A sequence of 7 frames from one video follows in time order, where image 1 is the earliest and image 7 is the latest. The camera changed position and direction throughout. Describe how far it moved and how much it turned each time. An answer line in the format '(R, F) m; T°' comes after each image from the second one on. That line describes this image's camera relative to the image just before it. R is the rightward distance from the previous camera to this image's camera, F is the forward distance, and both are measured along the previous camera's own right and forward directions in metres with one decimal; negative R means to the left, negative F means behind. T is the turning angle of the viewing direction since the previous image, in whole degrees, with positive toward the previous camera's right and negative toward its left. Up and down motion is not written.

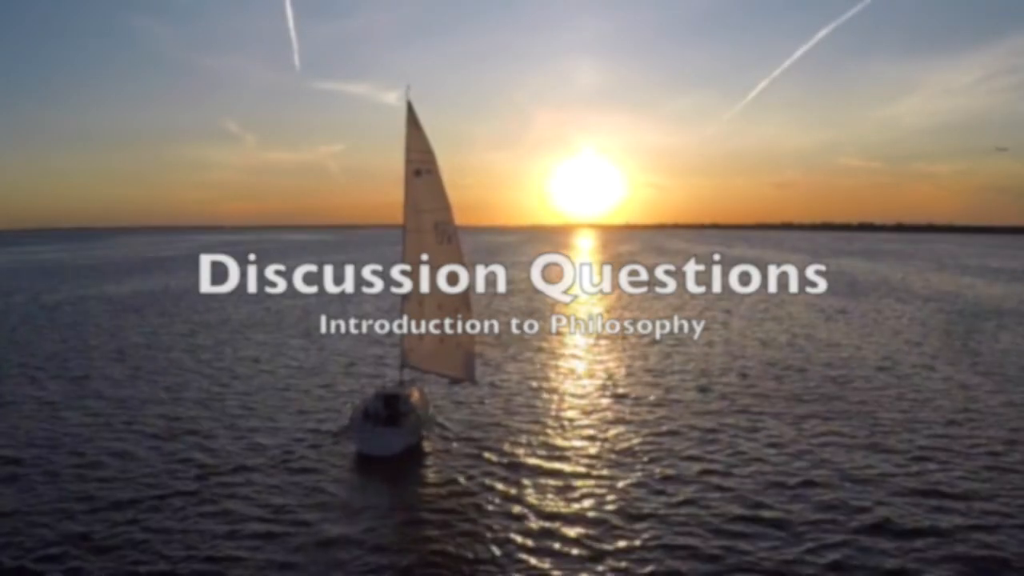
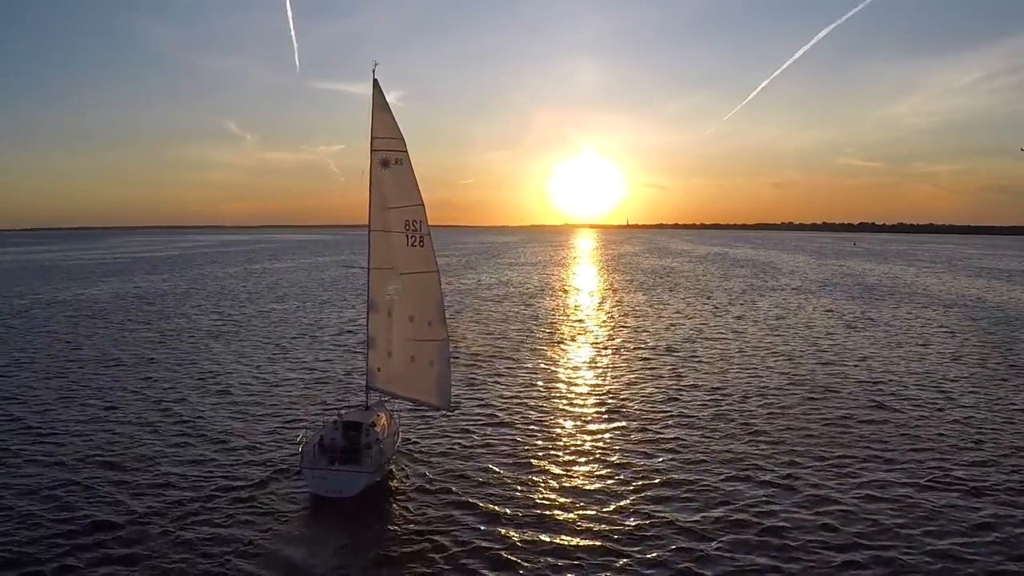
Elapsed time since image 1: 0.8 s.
(+0.4, +3.5) m; 0°
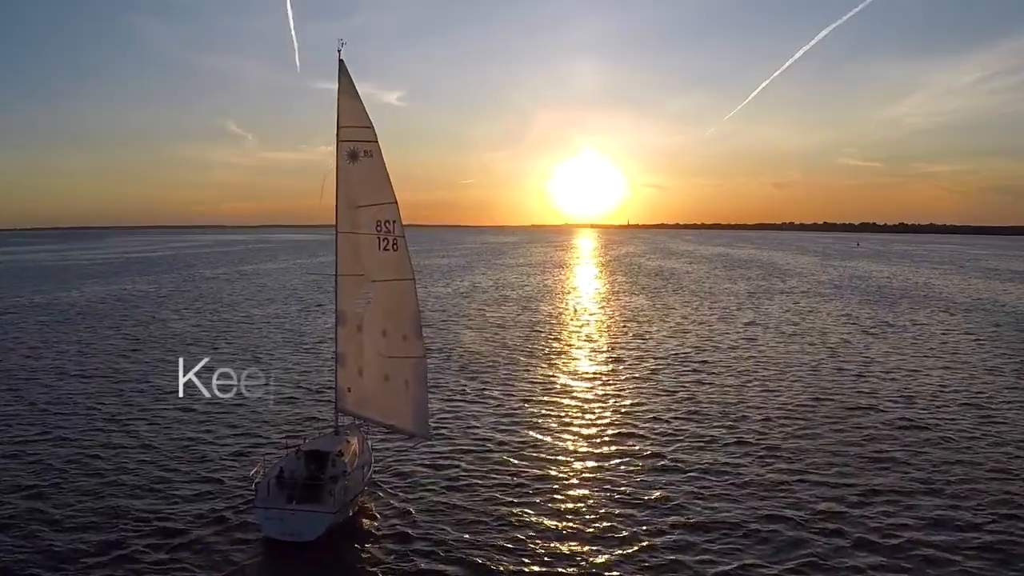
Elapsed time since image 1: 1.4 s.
(+0.3, +2.6) m; 0°
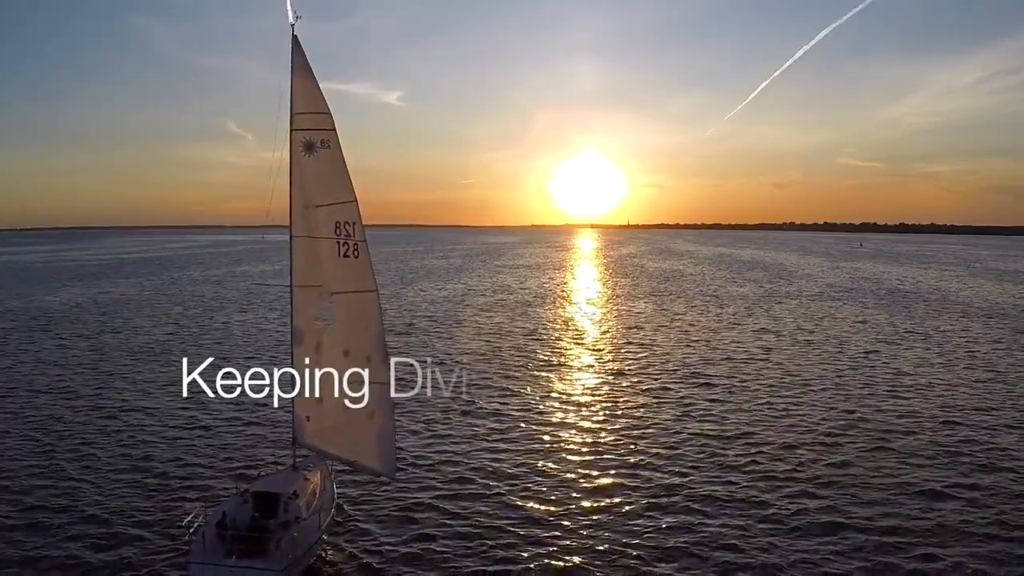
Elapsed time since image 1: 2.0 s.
(+0.3, +2.6) m; 0°
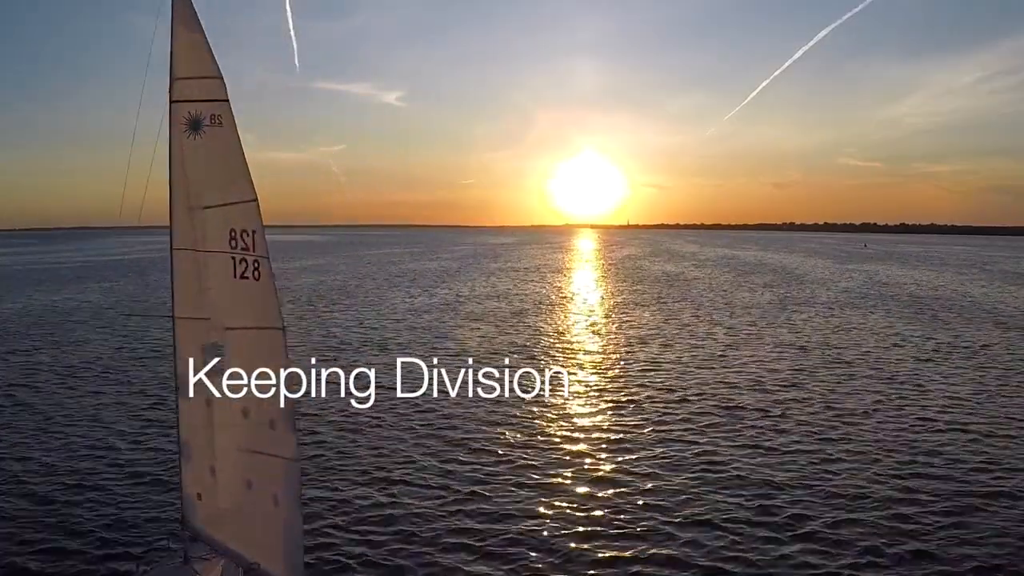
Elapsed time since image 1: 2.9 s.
(+0.5, +4.2) m; 0°
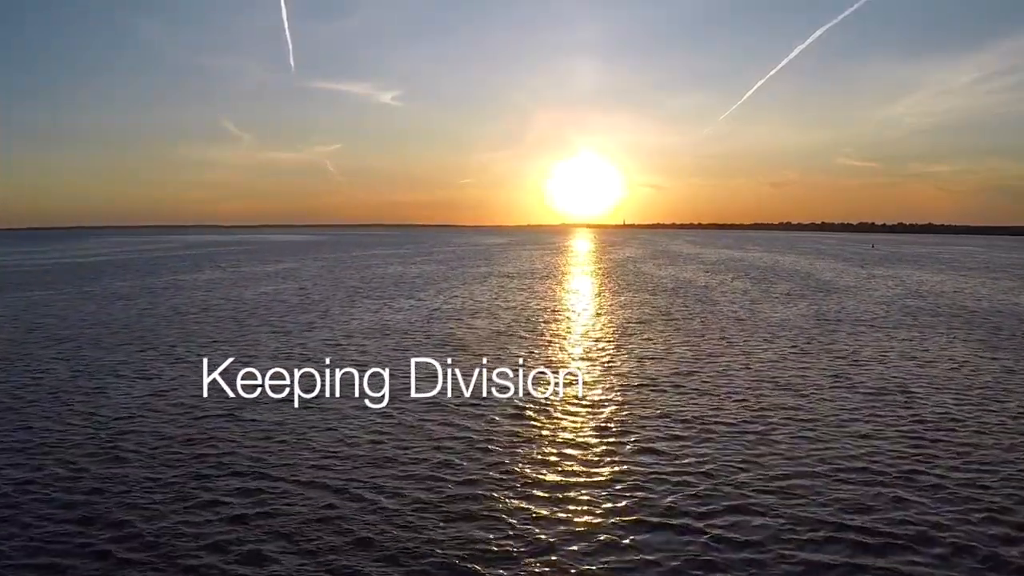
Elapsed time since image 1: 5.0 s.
(+0.8, +8.9) m; 0°
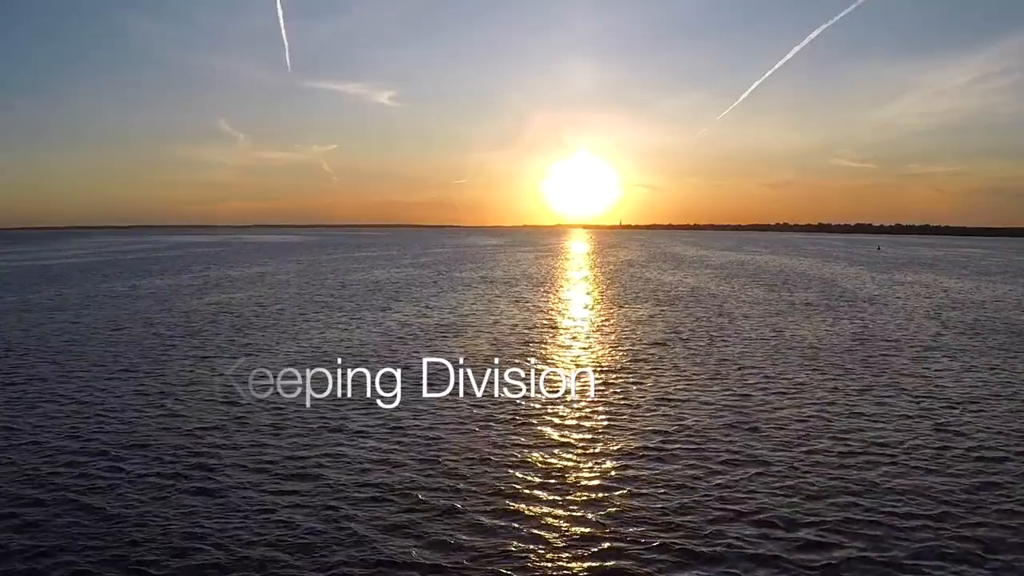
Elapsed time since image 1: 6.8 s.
(+0.5, +7.5) m; 0°
